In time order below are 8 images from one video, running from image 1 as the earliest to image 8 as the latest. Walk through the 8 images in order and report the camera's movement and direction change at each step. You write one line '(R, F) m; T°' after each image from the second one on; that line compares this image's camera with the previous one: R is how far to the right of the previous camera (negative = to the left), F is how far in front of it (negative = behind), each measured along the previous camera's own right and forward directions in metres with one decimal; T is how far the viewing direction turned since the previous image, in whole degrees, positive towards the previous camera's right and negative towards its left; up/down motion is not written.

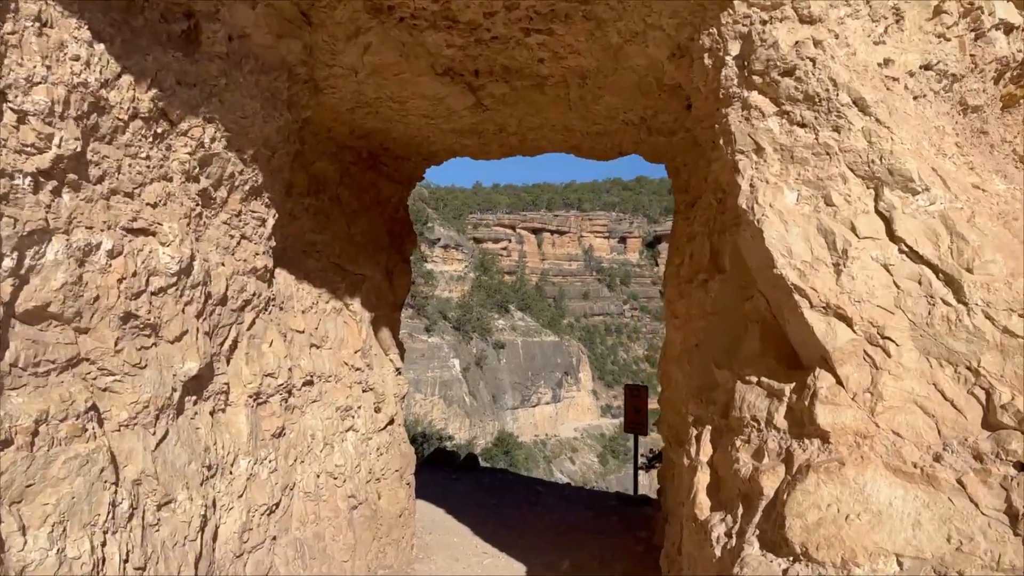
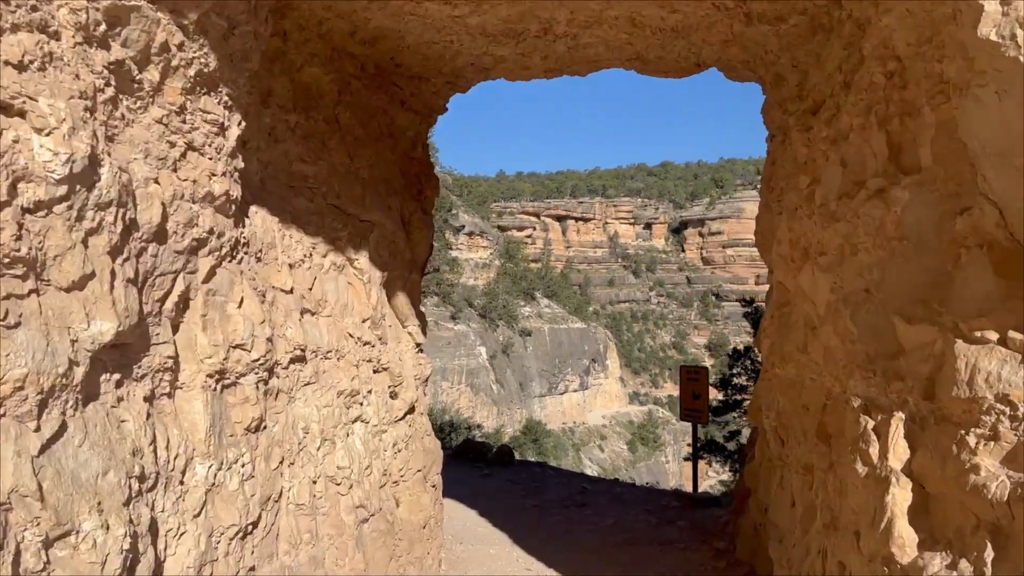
(-0.1, +1.1) m; -2°
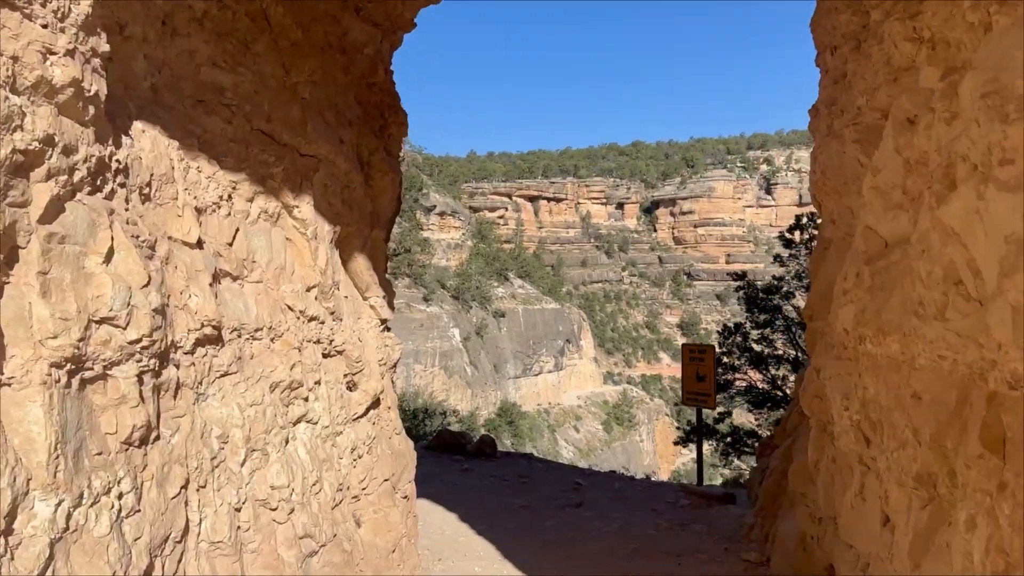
(-0.1, +0.9) m; +2°
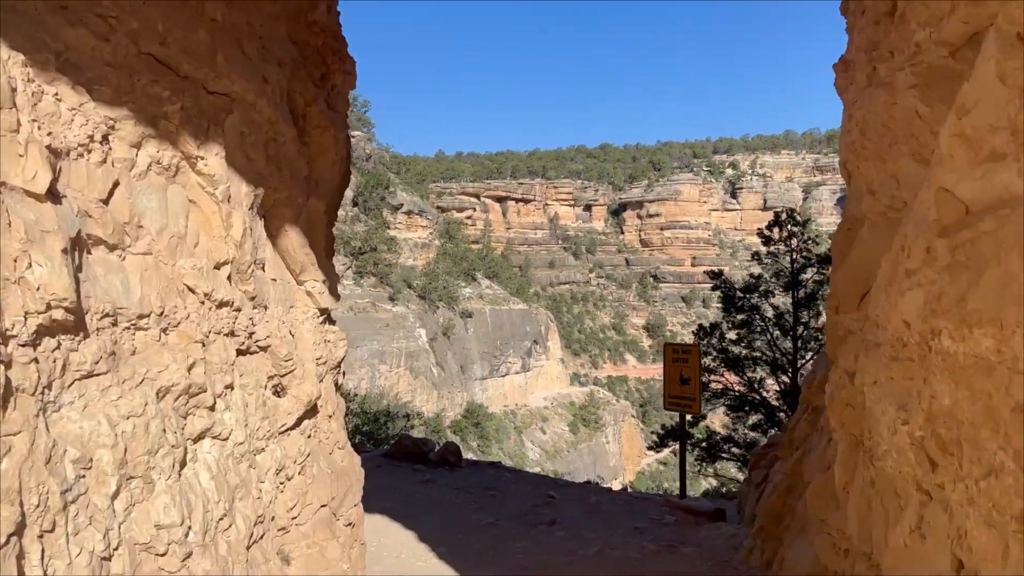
(0.0, +0.6) m; +3°
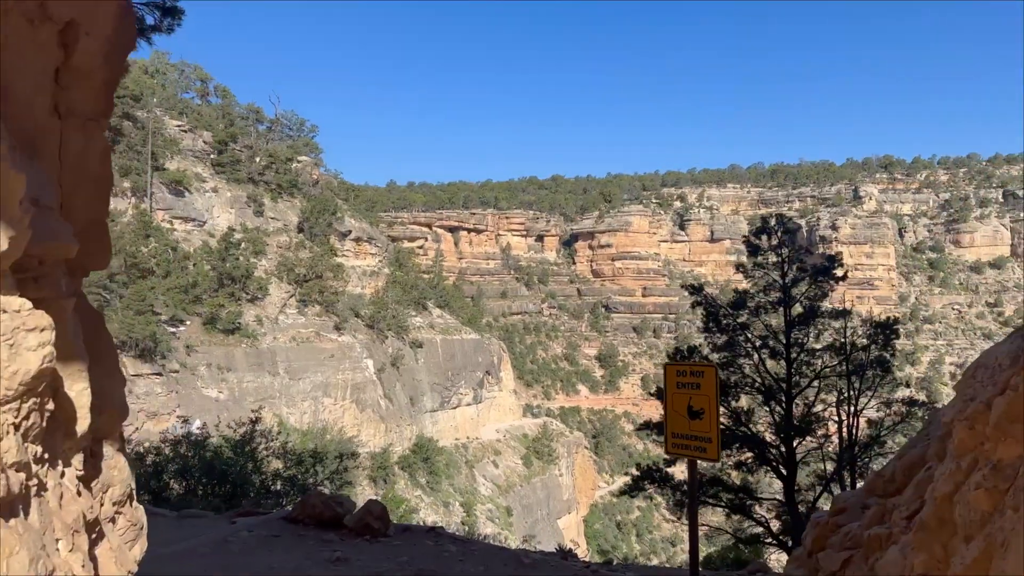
(0.0, +1.7) m; +4°
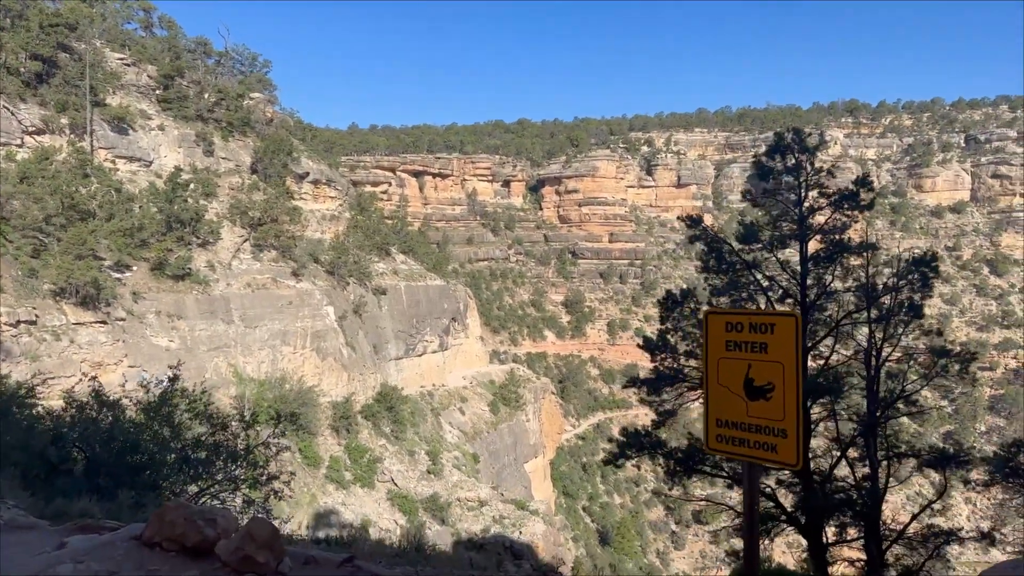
(0.0, +1.7) m; +3°
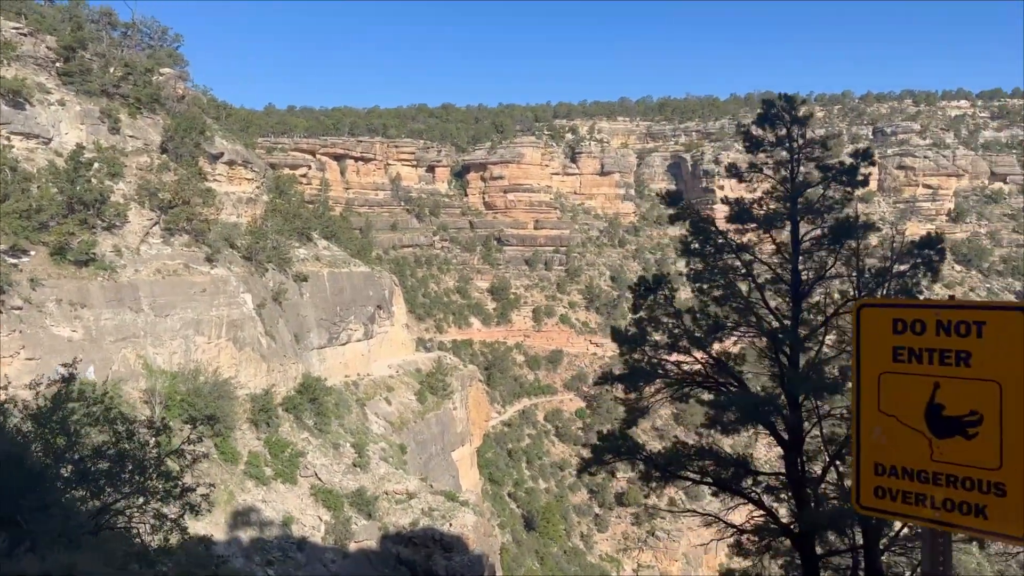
(-0.3, +1.0) m; +6°
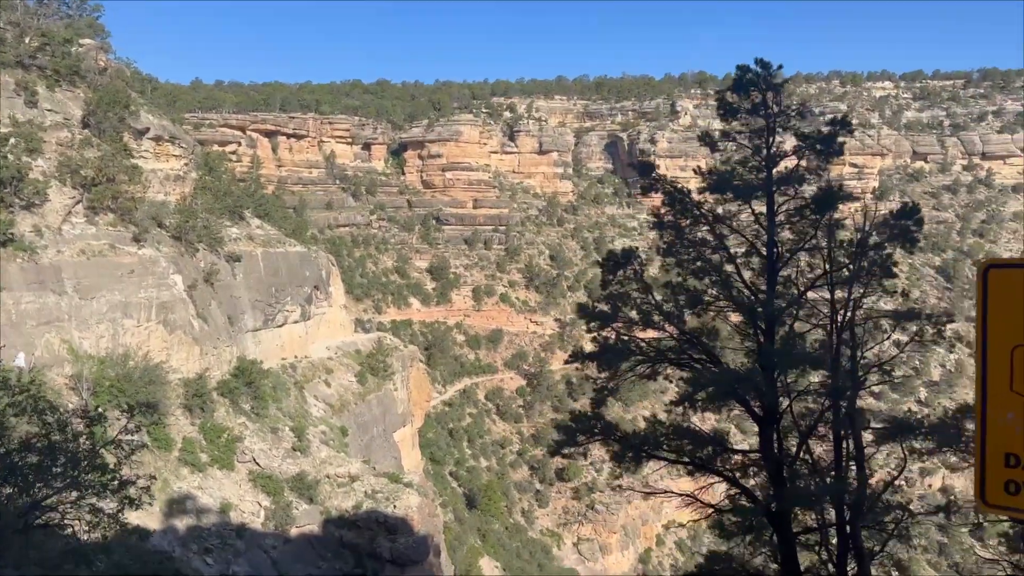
(-0.3, +0.4) m; +5°
